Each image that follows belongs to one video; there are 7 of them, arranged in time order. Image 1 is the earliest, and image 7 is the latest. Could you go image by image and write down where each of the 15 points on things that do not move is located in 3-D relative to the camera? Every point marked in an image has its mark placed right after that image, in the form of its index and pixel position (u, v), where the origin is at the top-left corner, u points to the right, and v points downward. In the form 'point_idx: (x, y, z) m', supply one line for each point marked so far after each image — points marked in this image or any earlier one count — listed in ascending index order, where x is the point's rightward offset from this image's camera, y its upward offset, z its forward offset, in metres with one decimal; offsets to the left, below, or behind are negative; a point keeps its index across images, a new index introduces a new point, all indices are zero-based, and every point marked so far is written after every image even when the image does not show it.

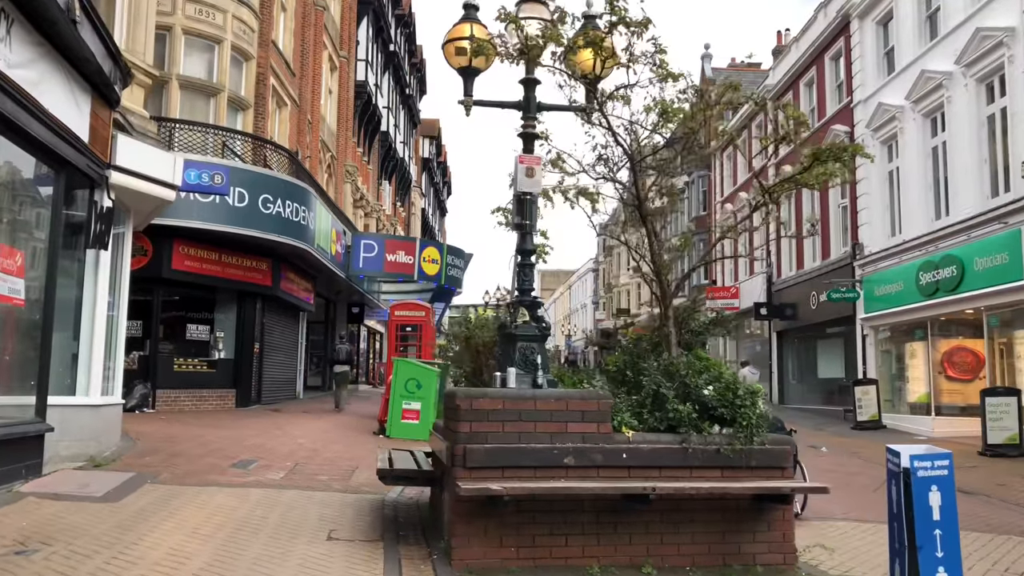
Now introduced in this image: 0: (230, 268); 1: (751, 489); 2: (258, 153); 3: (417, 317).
0: (-6.0, +0.4, +17.6) m
1: (+1.6, -1.3, +5.4) m
2: (-5.5, +2.9, +17.5) m
3: (-2.0, -0.6, +17.2) m
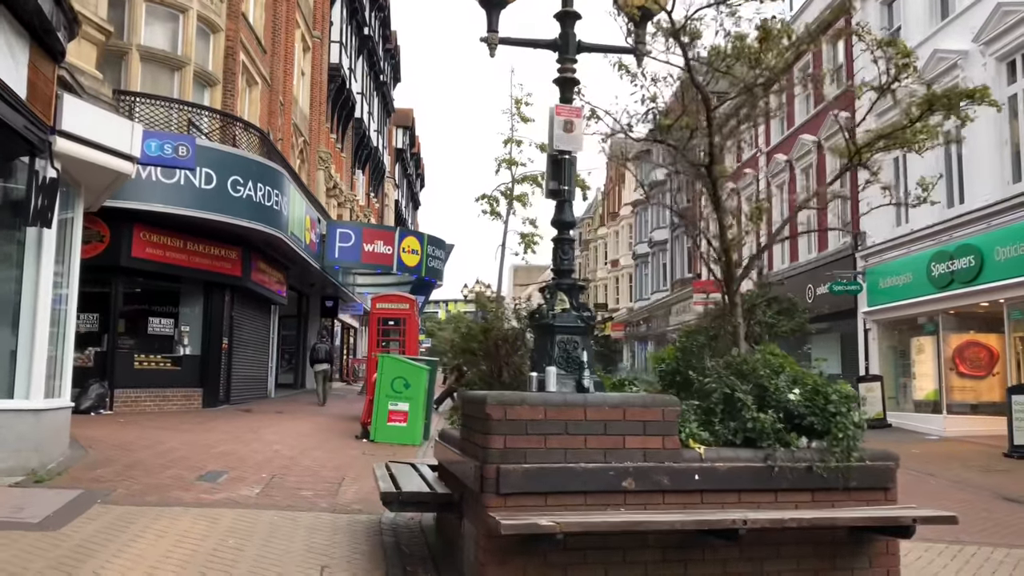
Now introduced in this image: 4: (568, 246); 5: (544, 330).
0: (-6.2, +0.6, +16.2) m
1: (+1.8, -1.2, +4.3) m
2: (-5.7, +3.1, +16.1) m
3: (-2.2, -0.4, +15.9) m
4: (+0.4, +0.3, +5.1) m
5: (+0.2, -0.3, +5.0) m
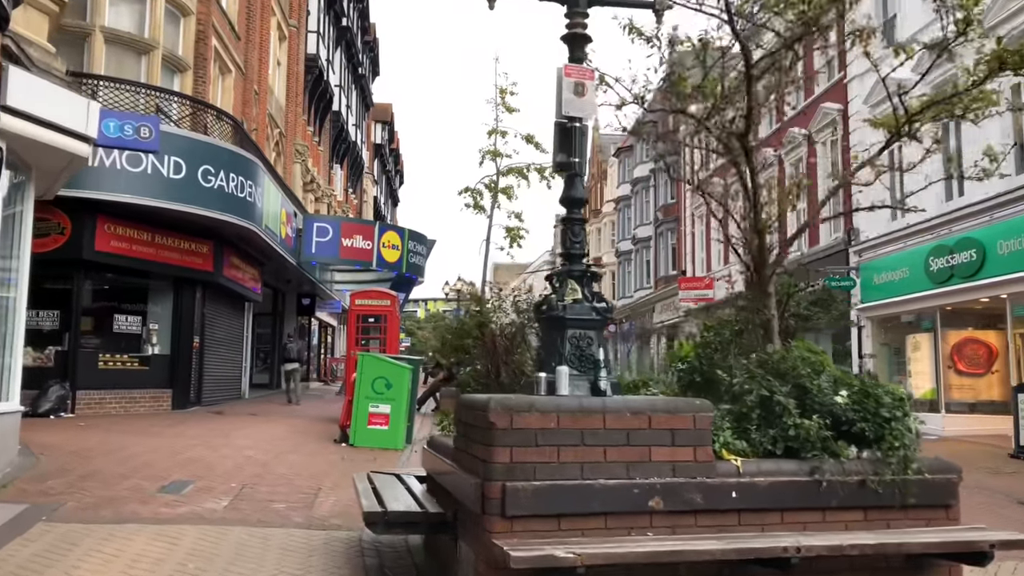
0: (-6.5, +0.7, +15.4) m
1: (+1.9, -1.2, +3.7) m
2: (-5.9, +3.2, +15.2) m
3: (-2.4, -0.4, +15.2) m
4: (+0.4, +0.3, +4.5) m
5: (+0.2, -0.2, +4.3) m
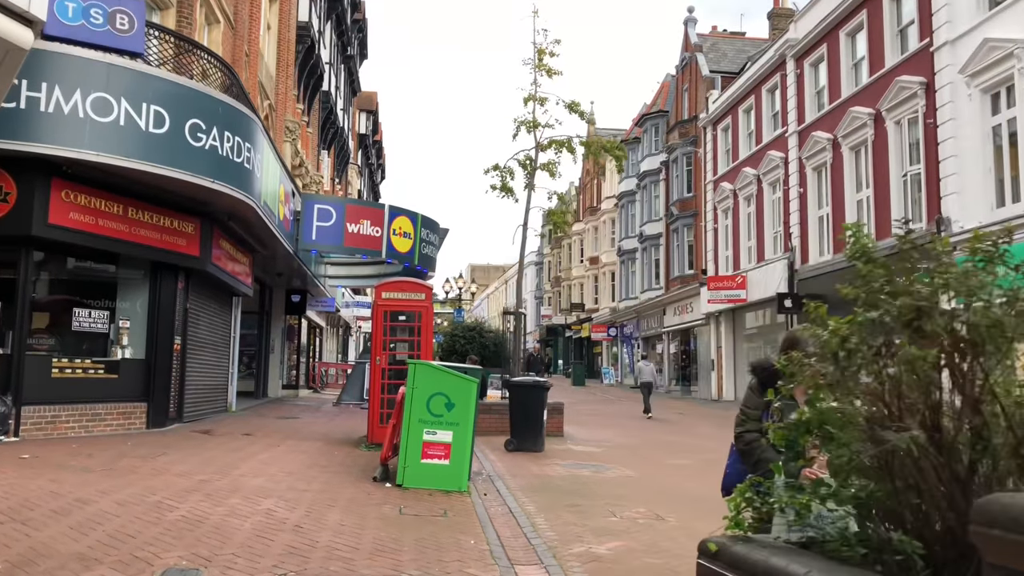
0: (-5.5, +0.9, +12.2) m
1: (+3.3, -1.0, +0.8) m
2: (-4.9, +3.4, +12.1) m
3: (-1.4, -0.2, +12.2) m
4: (+1.7, +0.5, +1.6) m
5: (+1.6, 0.0, +1.4) m
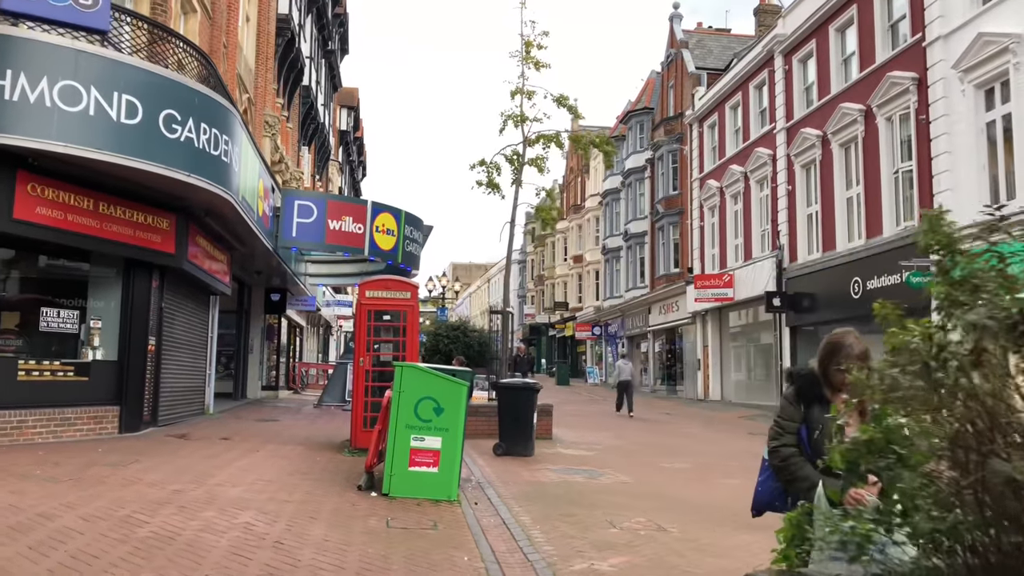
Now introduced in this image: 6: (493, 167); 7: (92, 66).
0: (-5.7, +0.9, +11.6) m
1: (+3.4, -1.0, +0.5) m
2: (-5.1, +3.4, +11.6) m
3: (-1.6, -0.2, +11.7) m
4: (+1.8, +0.5, +1.2) m
5: (+1.7, 0.0, +1.0) m
6: (-0.4, +2.6, +17.2) m
7: (-5.3, +2.8, +10.2) m
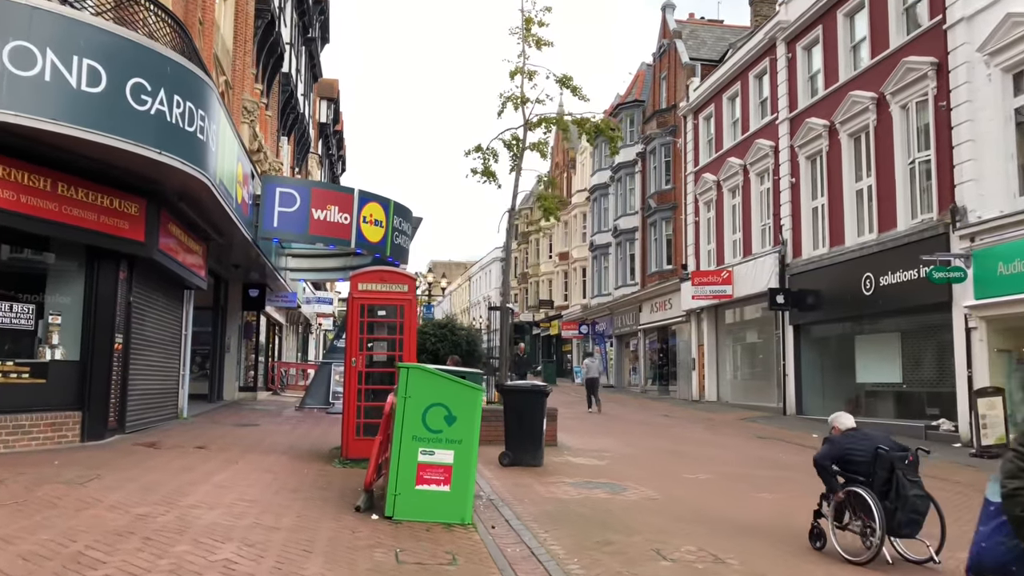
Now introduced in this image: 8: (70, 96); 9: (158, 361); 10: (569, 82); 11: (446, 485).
0: (-5.6, +1.0, +10.4) m
1: (+3.8, -0.9, -0.5) m
2: (-4.9, +3.5, +10.3) m
3: (-1.5, -0.1, +10.6) m
4: (+2.2, +0.6, +0.1) m
5: (+2.1, +0.1, 0.0) m
6: (-0.4, +2.7, +16.1) m
7: (-5.1, +2.9, +9.0) m
8: (-4.9, +2.1, +9.1) m
9: (-5.9, -1.2, +13.7) m
10: (+1.1, +3.9, +15.3) m
11: (-0.6, -1.7, +7.0) m
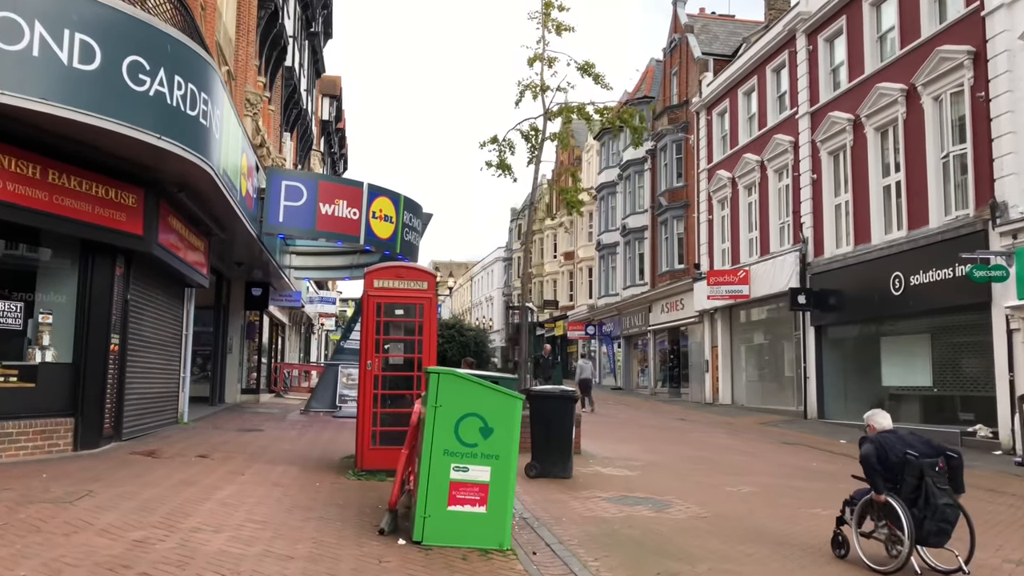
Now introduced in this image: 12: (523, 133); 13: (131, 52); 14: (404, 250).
0: (-5.2, +1.0, +9.6) m
1: (+4.1, -0.9, -1.3) m
2: (-4.6, +3.5, +9.5) m
3: (-1.2, -0.1, +9.8) m
4: (+2.6, +0.6, -0.6) m
5: (+2.4, +0.1, -0.8) m
6: (-0.1, +2.7, +15.3) m
7: (-4.8, +2.9, +8.2) m
8: (-4.6, +2.2, +8.3) m
9: (-5.6, -1.2, +12.9) m
10: (+1.4, +3.9, +14.5) m
11: (-0.2, -1.7, +6.2) m
12: (+0.2, +2.8, +14.9) m
13: (-4.2, +2.6, +9.0) m
14: (-2.3, +0.8, +17.5) m
